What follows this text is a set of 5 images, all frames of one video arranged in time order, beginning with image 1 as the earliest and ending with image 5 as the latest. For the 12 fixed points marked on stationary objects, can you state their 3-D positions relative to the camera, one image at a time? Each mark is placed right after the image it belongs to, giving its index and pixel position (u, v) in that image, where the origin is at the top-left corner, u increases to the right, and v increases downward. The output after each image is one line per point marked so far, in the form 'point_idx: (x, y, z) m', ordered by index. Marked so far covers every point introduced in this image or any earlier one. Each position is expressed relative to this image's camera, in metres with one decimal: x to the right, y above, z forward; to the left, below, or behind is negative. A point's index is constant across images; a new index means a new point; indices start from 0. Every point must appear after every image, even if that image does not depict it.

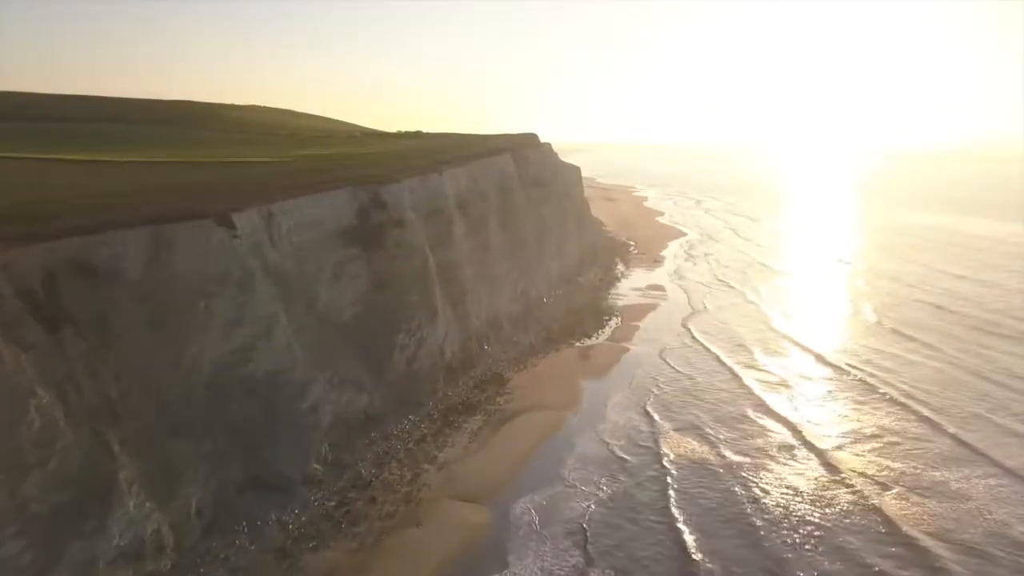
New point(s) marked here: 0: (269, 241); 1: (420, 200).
0: (-4.0, +0.8, +14.3) m
1: (-2.1, +2.0, +19.4) m
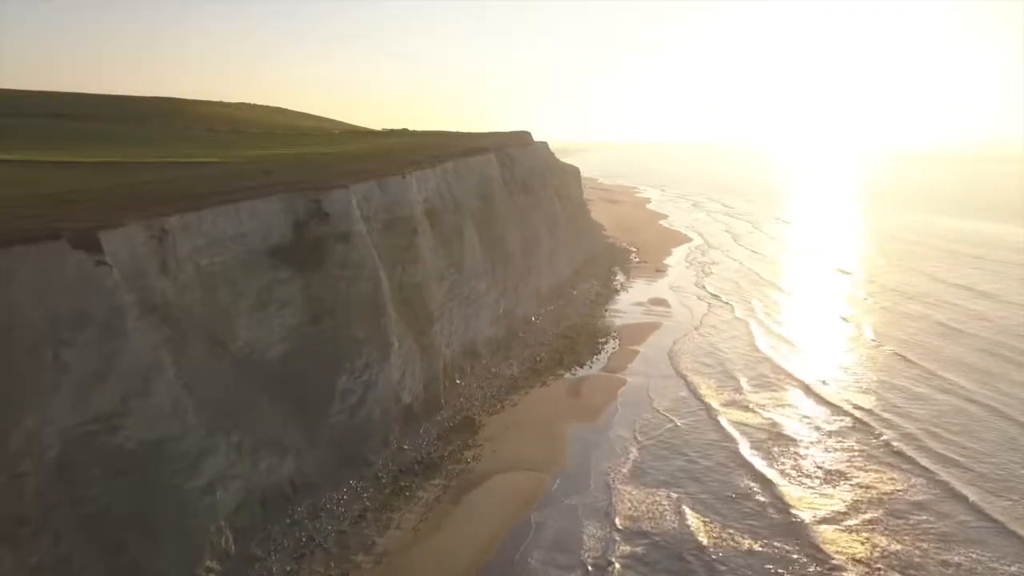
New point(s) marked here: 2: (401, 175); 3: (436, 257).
0: (-4.5, +0.3, +11.1) m
1: (-2.6, +1.5, +16.2) m
2: (-2.2, +2.2, +17.3) m
3: (-1.6, +0.6, +18.0) m
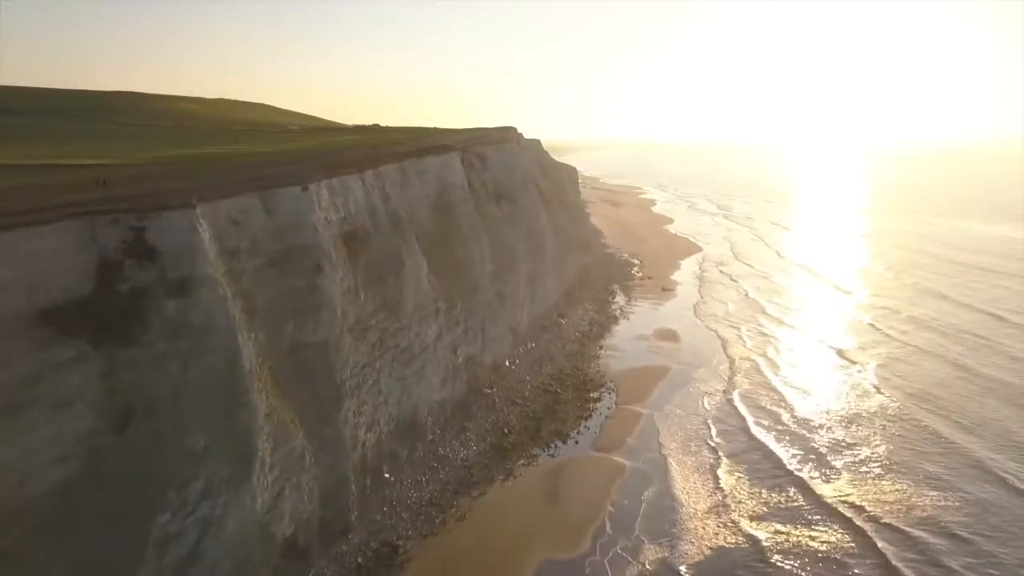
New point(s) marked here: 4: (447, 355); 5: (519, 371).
0: (-5.2, -0.6, +5.8) m
1: (-3.3, +0.7, +11.0) m
2: (-2.9, +1.4, +12.1) m
3: (-2.3, -0.2, +12.8) m
4: (-1.2, -1.2, +15.7) m
5: (+0.2, -1.8, +18.5) m
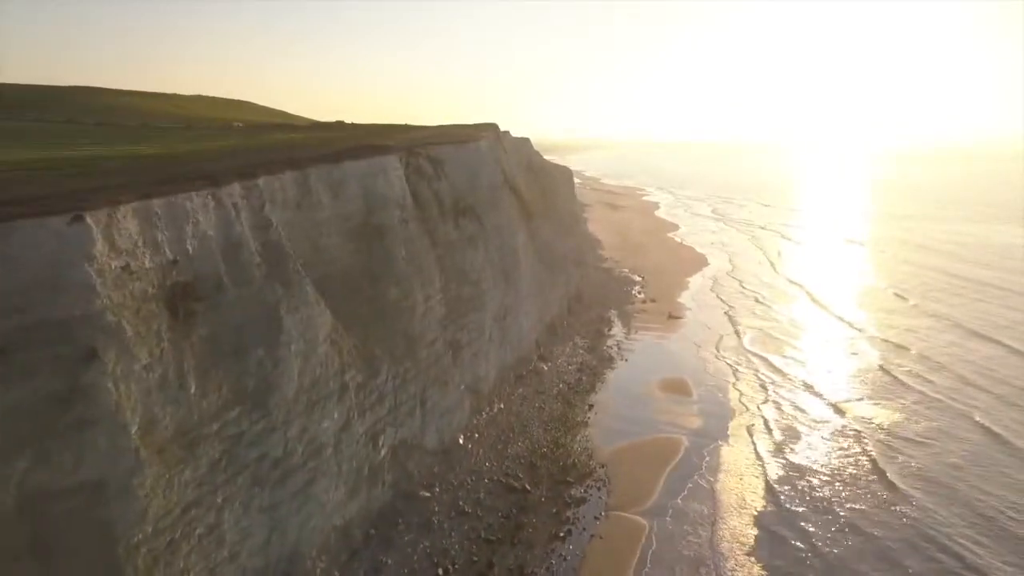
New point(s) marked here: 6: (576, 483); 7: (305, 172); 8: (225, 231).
0: (-6.0, -1.4, +0.9) m
1: (-4.0, -0.1, +6.1) m
2: (-3.7, +0.6, +7.2) m
3: (-3.0, -1.0, +7.9) m
4: (-1.9, -2.0, +10.8) m
5: (-0.6, -2.6, +13.6) m
6: (+1.0, -3.0, +13.7) m
7: (-2.8, +1.6, +11.8) m
8: (-3.1, +0.6, +9.4) m
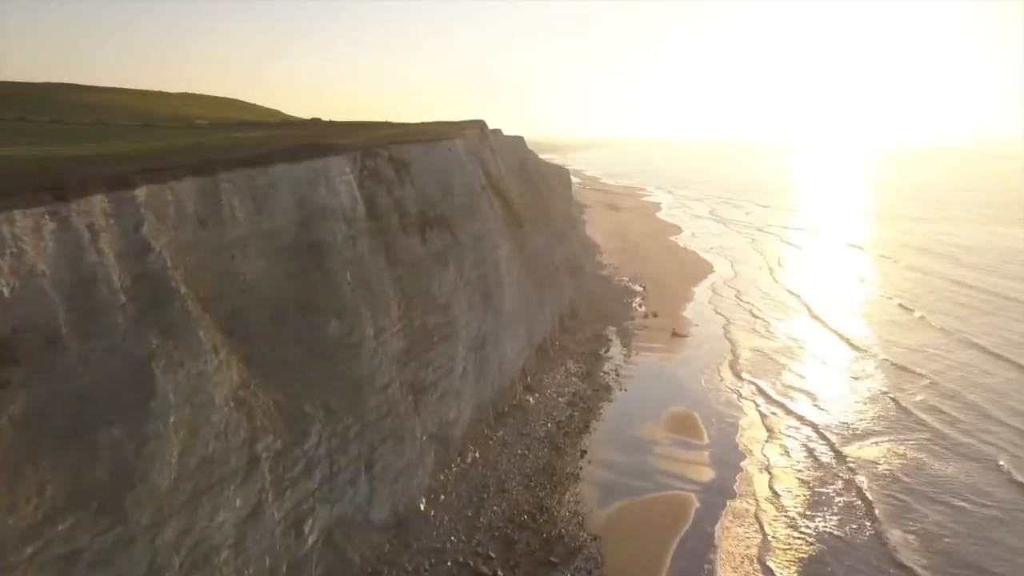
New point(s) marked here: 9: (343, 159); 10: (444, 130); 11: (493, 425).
0: (-6.3, -1.8, -1.6) m
1: (-4.4, -0.5, +3.5) m
2: (-4.0, +0.2, +4.7) m
3: (-3.4, -1.4, +5.3) m
4: (-2.2, -2.4, +8.2) m
5: (-0.9, -3.0, +11.0) m
6: (+0.7, -3.4, +11.2) m
7: (-3.1, +1.2, +9.2) m
8: (-3.5, +0.2, +6.9) m
9: (-2.3, +1.8, +12.1) m
10: (-1.4, +3.6, +19.8) m
11: (-0.4, -2.2, +14.2) m
